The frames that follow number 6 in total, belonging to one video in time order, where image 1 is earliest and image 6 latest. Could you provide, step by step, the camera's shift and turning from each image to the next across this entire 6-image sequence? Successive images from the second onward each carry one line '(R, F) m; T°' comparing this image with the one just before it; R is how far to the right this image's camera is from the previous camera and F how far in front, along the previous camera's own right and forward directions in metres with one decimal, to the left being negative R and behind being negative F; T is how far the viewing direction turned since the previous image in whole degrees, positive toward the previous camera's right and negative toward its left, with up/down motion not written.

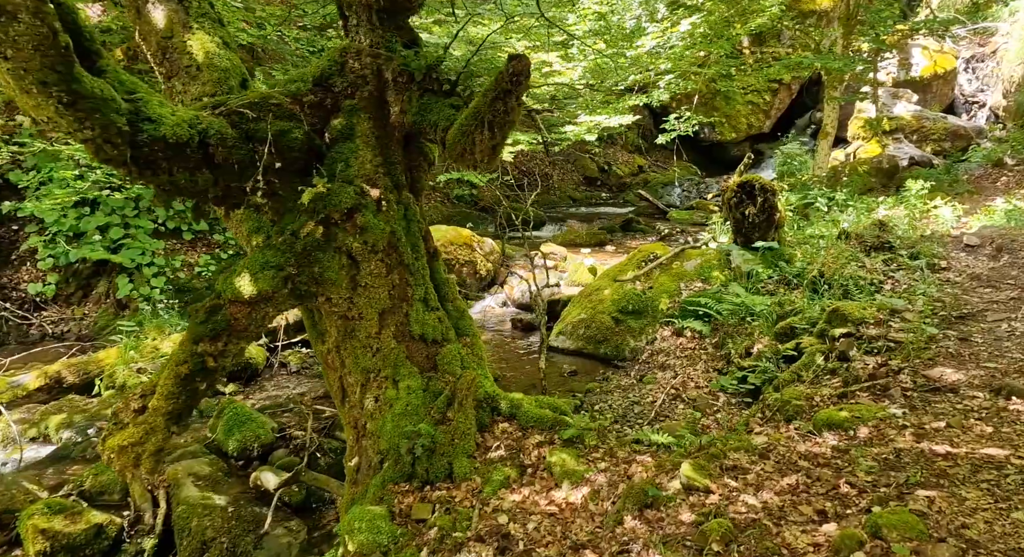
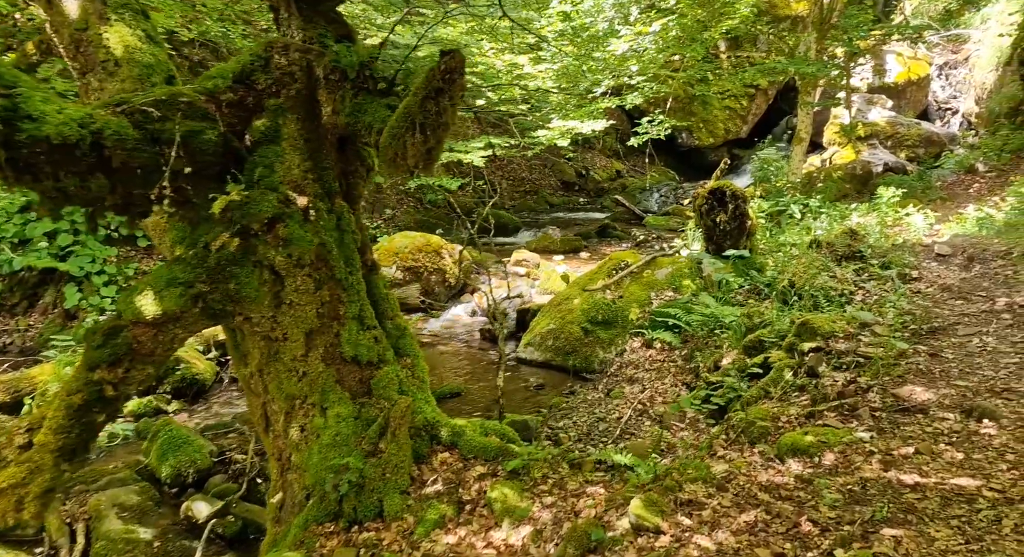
(+0.3, +0.3) m; +2°
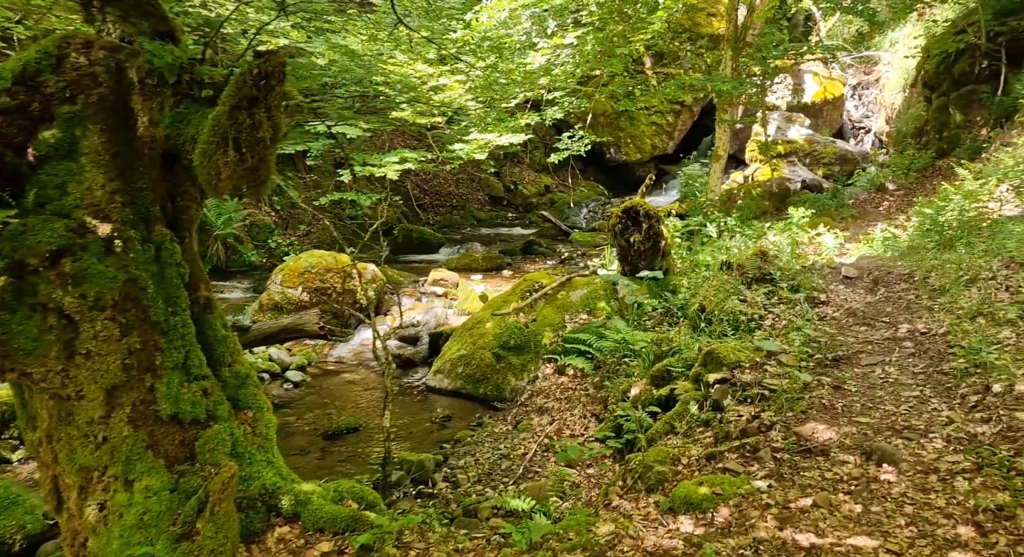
(+0.5, +0.5) m; +5°
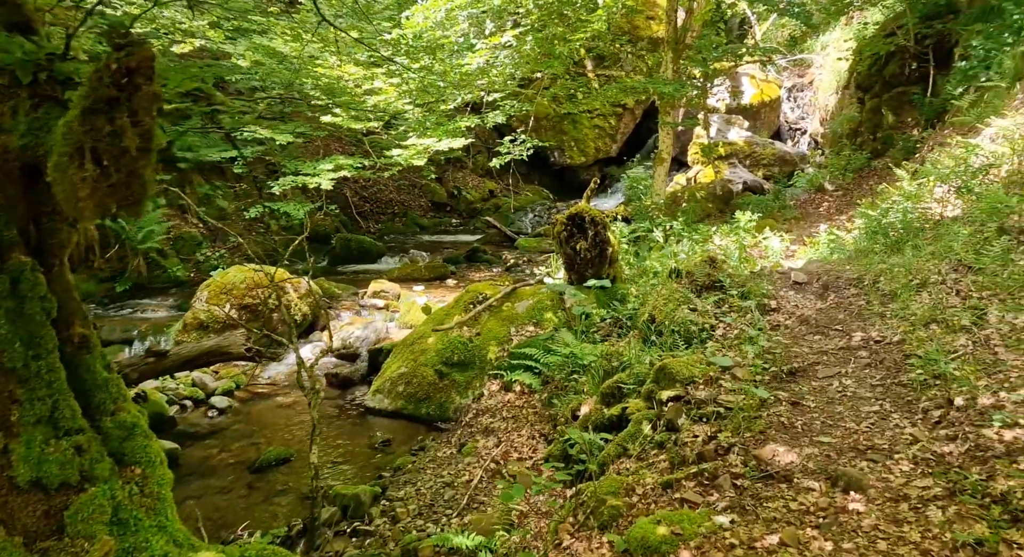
(+0.1, +0.4) m; +5°
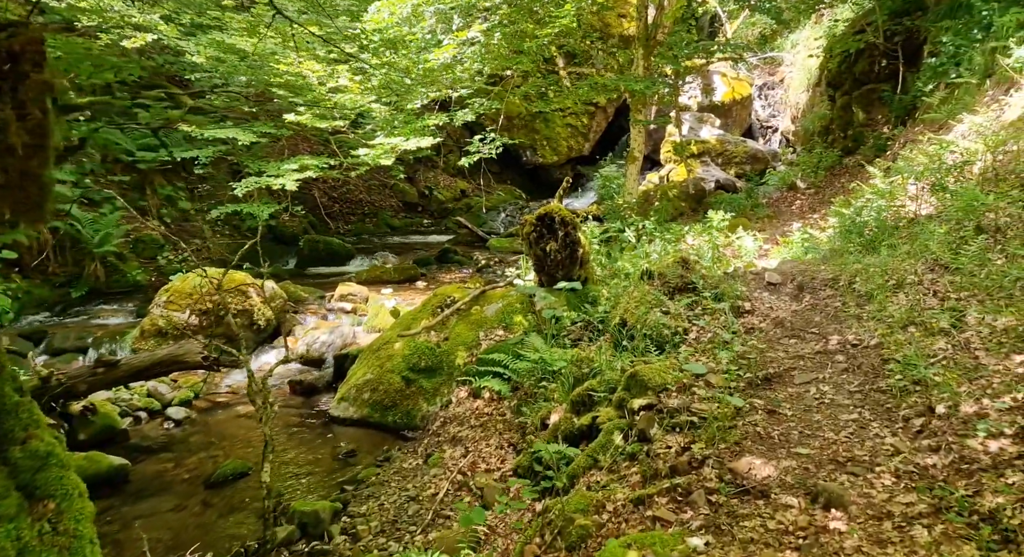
(+0.1, +0.3) m; +2°
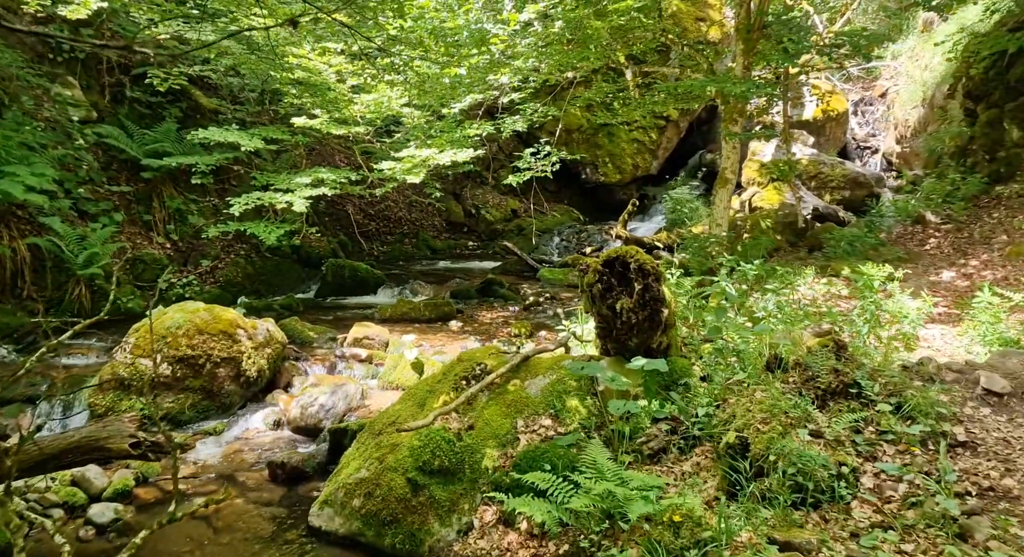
(0.0, +2.3) m; -5°
